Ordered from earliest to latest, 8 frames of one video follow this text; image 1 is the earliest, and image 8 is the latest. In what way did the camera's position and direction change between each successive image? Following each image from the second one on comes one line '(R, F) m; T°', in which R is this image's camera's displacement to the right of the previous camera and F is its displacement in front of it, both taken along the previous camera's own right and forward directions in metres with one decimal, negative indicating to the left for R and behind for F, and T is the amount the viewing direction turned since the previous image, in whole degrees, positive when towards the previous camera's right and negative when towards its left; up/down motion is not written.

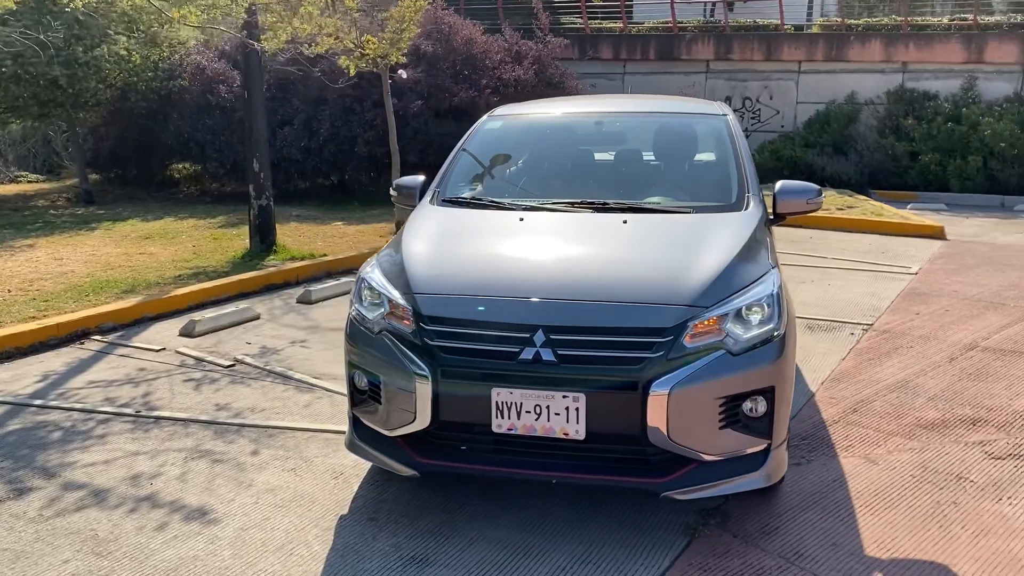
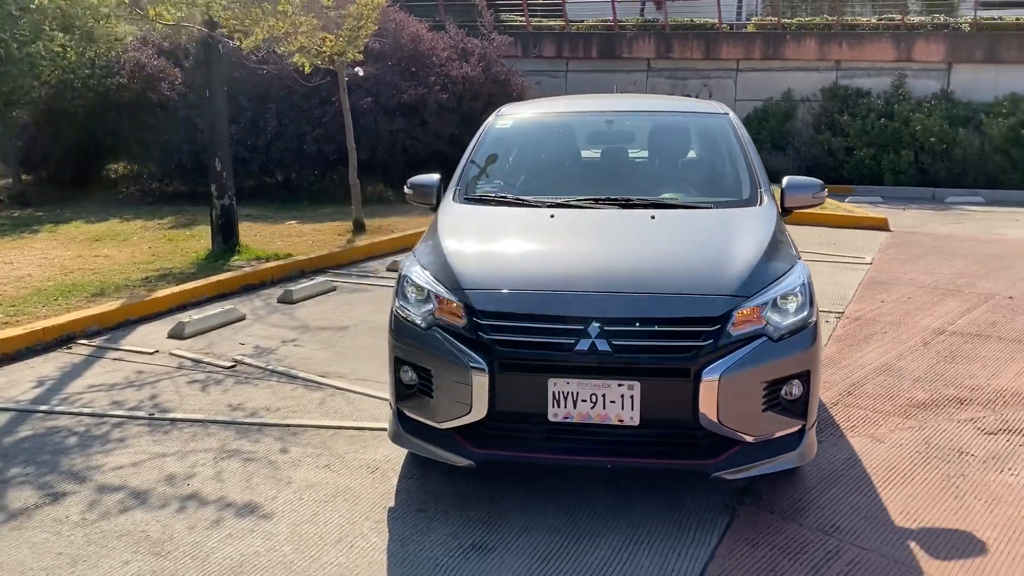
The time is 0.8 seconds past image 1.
(-0.4, -0.1) m; +5°
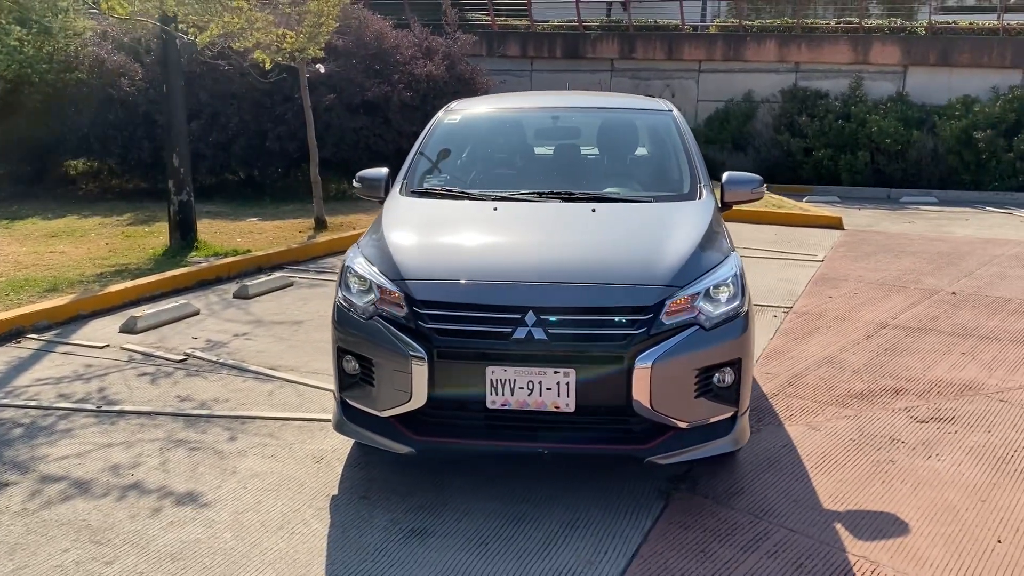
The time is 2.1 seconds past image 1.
(+0.1, -0.1) m; +2°
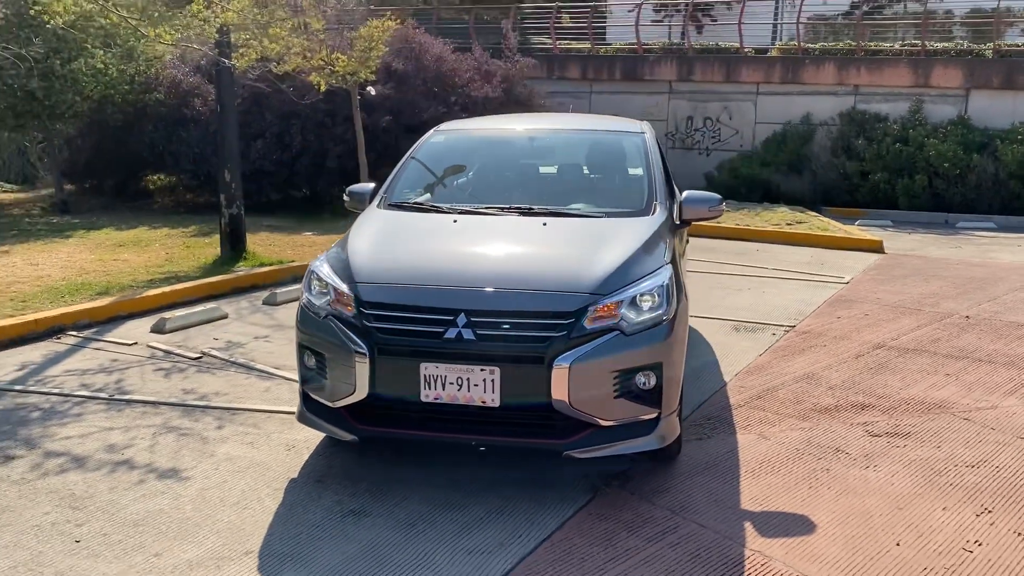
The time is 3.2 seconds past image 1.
(+0.6, -0.3) m; -5°
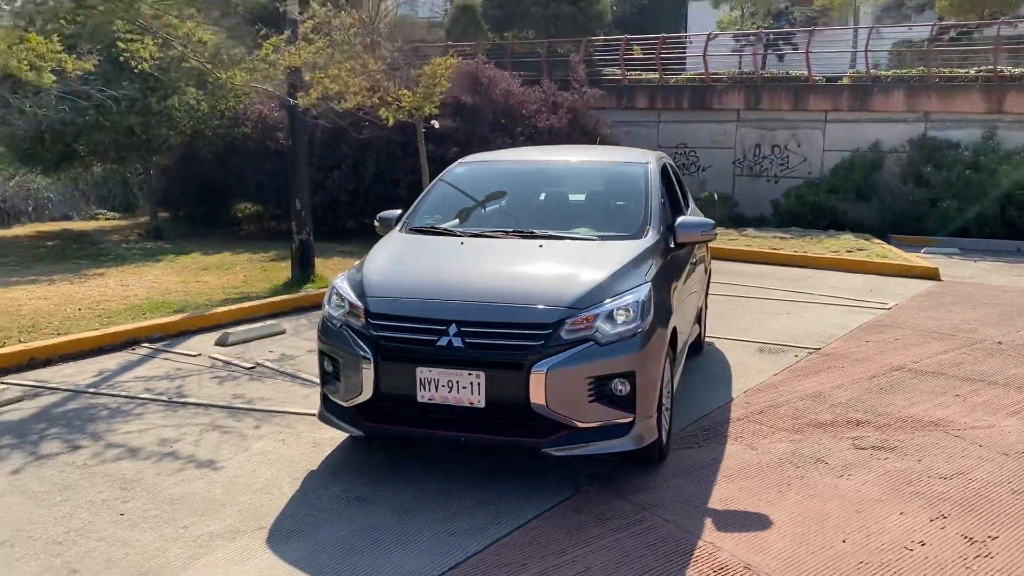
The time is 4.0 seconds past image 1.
(+0.4, -0.4) m; -5°
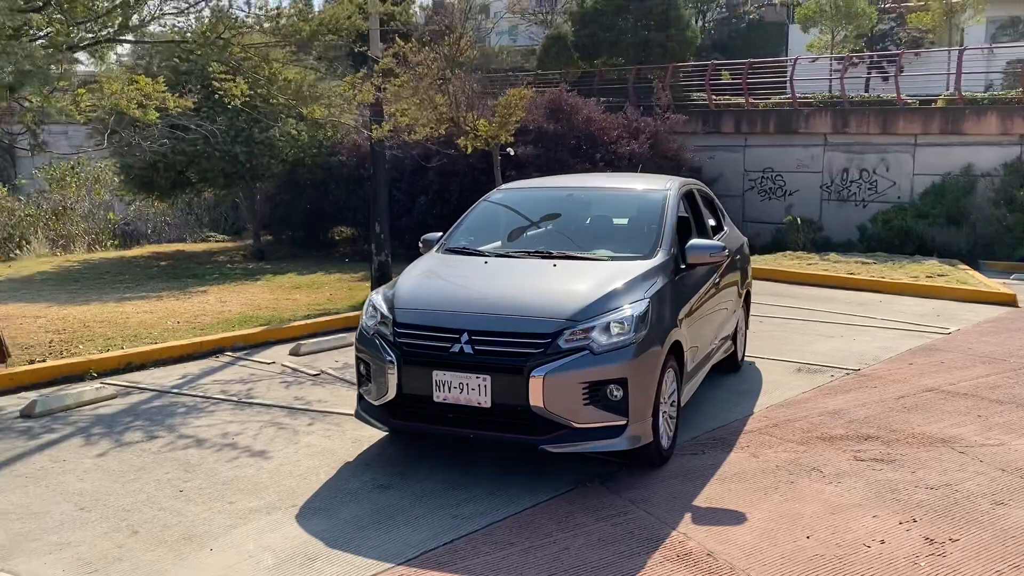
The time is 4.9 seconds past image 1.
(+0.5, -0.5) m; -7°
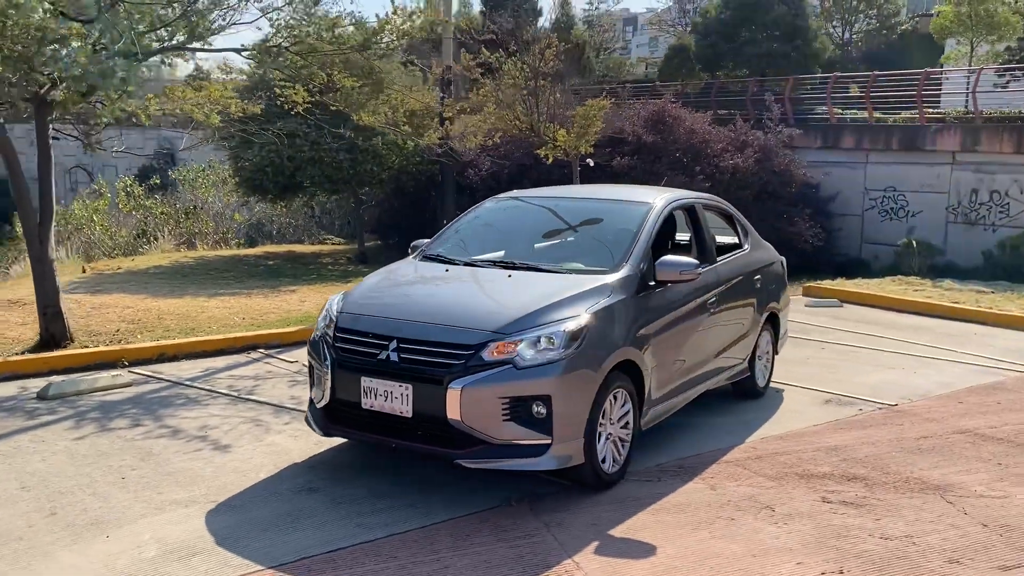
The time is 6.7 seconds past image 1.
(+1.0, +0.2) m; -9°
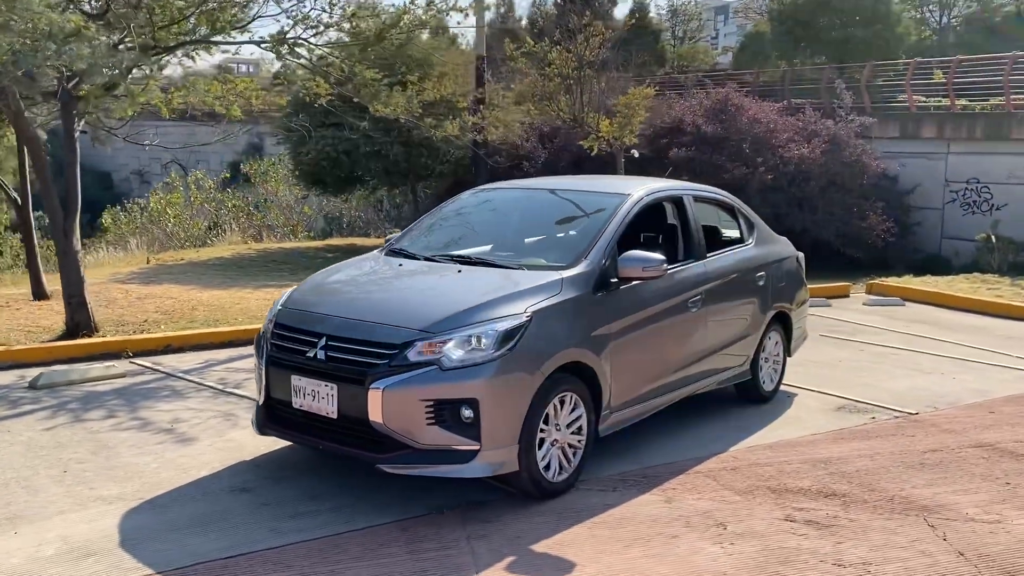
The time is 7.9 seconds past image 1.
(+0.7, +0.3) m; -6°
